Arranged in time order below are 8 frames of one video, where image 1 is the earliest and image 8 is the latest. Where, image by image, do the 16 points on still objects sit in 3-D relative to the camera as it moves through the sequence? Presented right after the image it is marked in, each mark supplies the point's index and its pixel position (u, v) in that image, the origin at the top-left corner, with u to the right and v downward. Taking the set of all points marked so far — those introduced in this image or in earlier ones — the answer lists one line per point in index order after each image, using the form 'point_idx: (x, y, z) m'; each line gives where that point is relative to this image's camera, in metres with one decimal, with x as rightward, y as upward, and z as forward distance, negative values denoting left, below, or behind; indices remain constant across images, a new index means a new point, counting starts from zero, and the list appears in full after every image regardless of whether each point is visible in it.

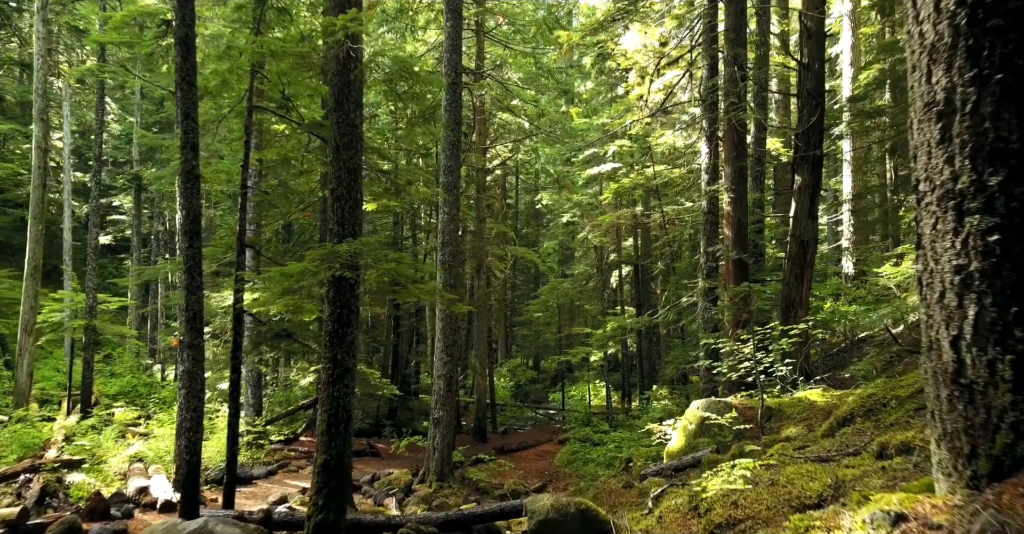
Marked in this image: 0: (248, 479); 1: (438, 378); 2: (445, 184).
0: (-5.3, -4.2, +16.9) m
1: (-1.6, -2.4, +17.8) m
2: (-1.4, +1.7, +17.6) m
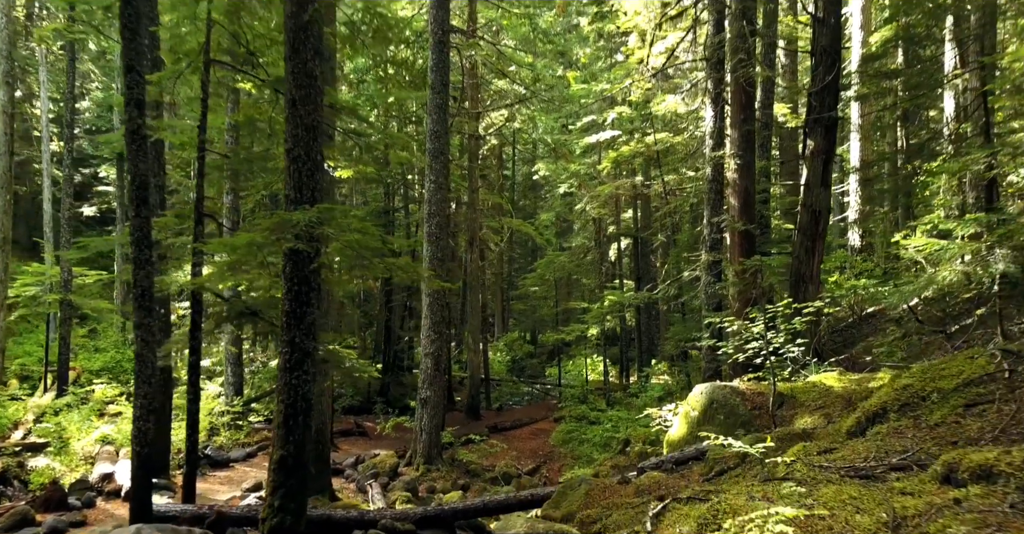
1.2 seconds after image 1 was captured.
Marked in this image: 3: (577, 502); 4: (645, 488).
0: (-5.4, -3.7, +16.0) m
1: (-1.7, -1.8, +16.8) m
2: (-1.6, +2.3, +16.5) m
3: (+0.7, -2.4, +8.6) m
4: (+1.3, -2.3, +8.6) m
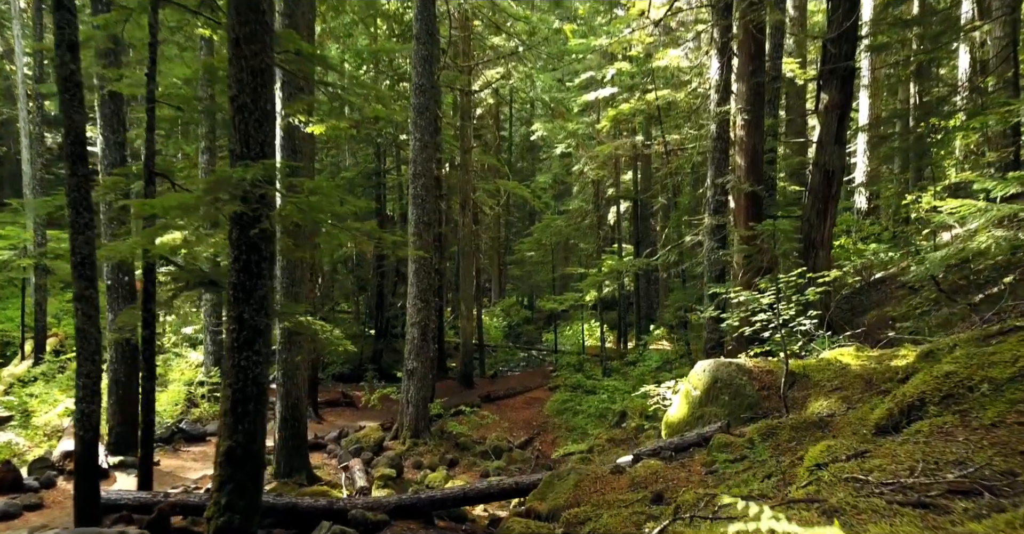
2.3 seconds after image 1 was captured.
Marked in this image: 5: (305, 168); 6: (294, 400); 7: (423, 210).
0: (-5.6, -3.1, +15.2) m
1: (-1.9, -1.1, +16.0) m
2: (-1.8, +3.0, +15.5) m
3: (+0.5, -2.1, +7.8) m
4: (+1.2, -2.0, +7.8) m
5: (-3.0, +1.4, +12.1) m
6: (-3.2, -2.0, +12.3) m
7: (-1.7, +1.1, +15.8) m
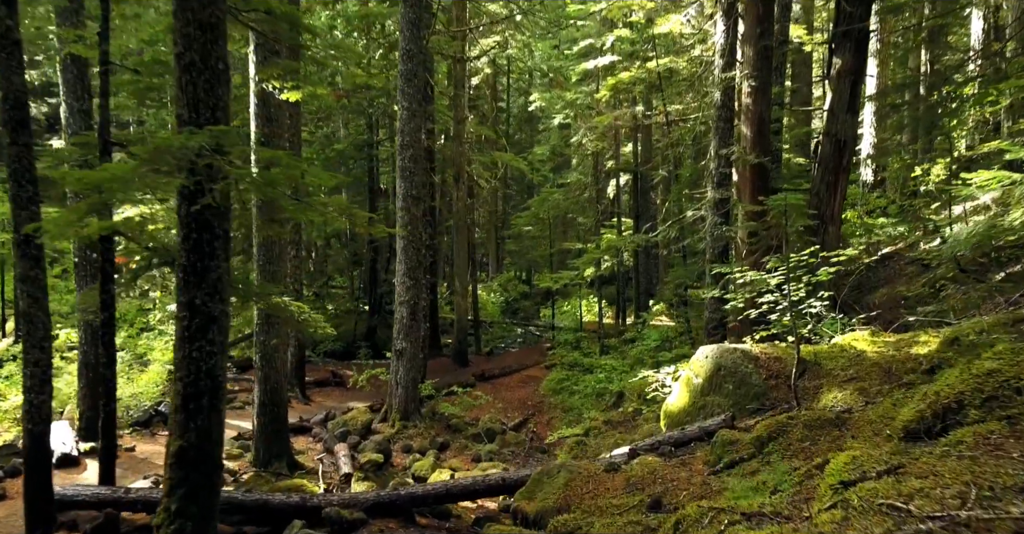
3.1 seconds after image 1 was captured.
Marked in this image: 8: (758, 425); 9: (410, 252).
0: (-5.7, -2.6, +14.6) m
1: (-2.0, -0.7, +15.3) m
2: (-1.9, +3.4, +14.7) m
3: (+0.4, -1.9, +7.2) m
4: (+1.0, -1.8, +7.1) m
5: (-3.1, +1.8, +11.3) m
6: (-3.3, -1.6, +11.6) m
7: (-1.8, +1.5, +15.0) m
8: (+2.2, -1.5, +7.6) m
9: (-1.8, +0.3, +15.2) m
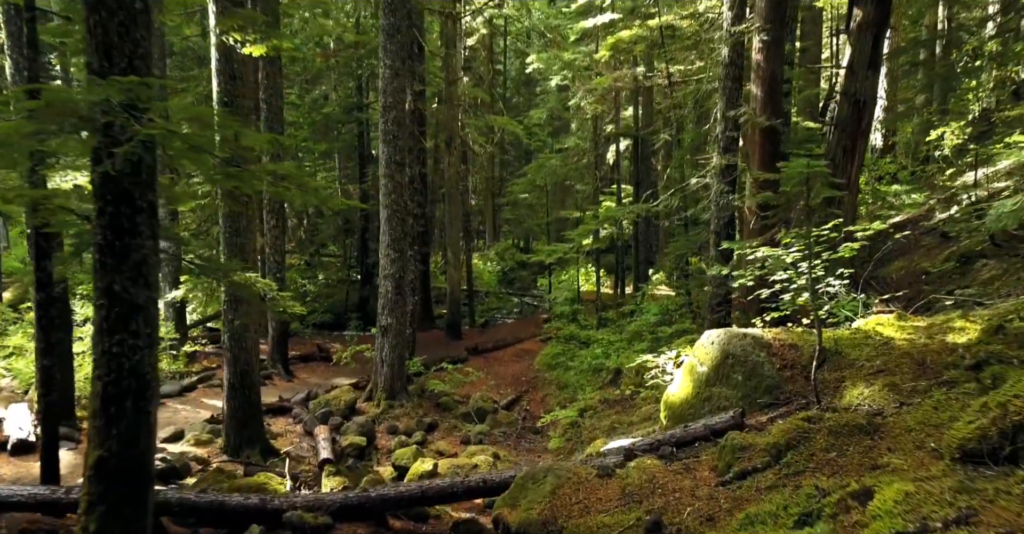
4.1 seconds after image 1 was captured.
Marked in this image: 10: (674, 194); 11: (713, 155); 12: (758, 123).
0: (-5.9, -2.2, +13.8) m
1: (-2.2, -0.2, +14.4) m
2: (-2.0, +3.9, +13.6) m
3: (+0.2, -1.8, +6.4) m
4: (+0.9, -1.6, +6.3) m
5: (-3.2, +2.1, +10.4) m
6: (-3.4, -1.3, +10.8) m
7: (-2.0, +2.0, +14.1) m
8: (+2.1, -1.3, +6.8) m
9: (-2.0, +0.8, +14.3) m
10: (+2.6, +1.2, +13.4) m
11: (+2.9, +1.6, +12.1) m
12: (+3.2, +1.9, +11.2) m
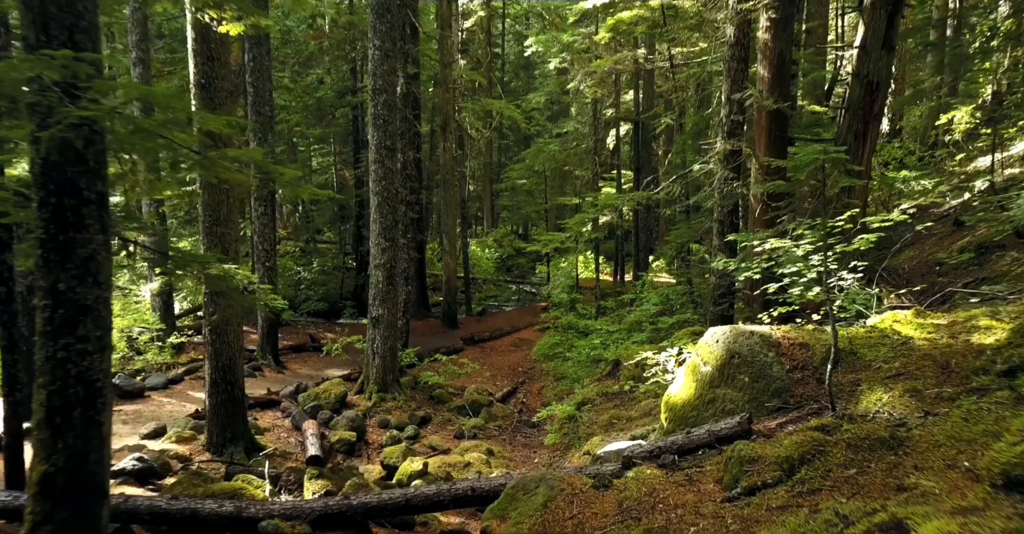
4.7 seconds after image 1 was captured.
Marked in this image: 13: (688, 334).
0: (-5.9, -2.0, +13.4) m
1: (-2.2, 0.0, +14.0) m
2: (-2.1, +4.0, +13.1) m
3: (+0.1, -1.7, +5.9) m
4: (+0.8, -1.6, +5.8) m
5: (-3.3, +2.2, +9.8) m
6: (-3.5, -1.2, +10.3) m
7: (-2.0, +2.2, +13.6) m
8: (+2.0, -1.2, +6.3) m
9: (-2.0, +0.9, +13.8) m
10: (+2.5, +1.3, +12.9) m
11: (+2.8, +1.7, +11.6) m
12: (+3.2, +2.0, +10.6) m
13: (+2.7, -1.0, +12.9) m
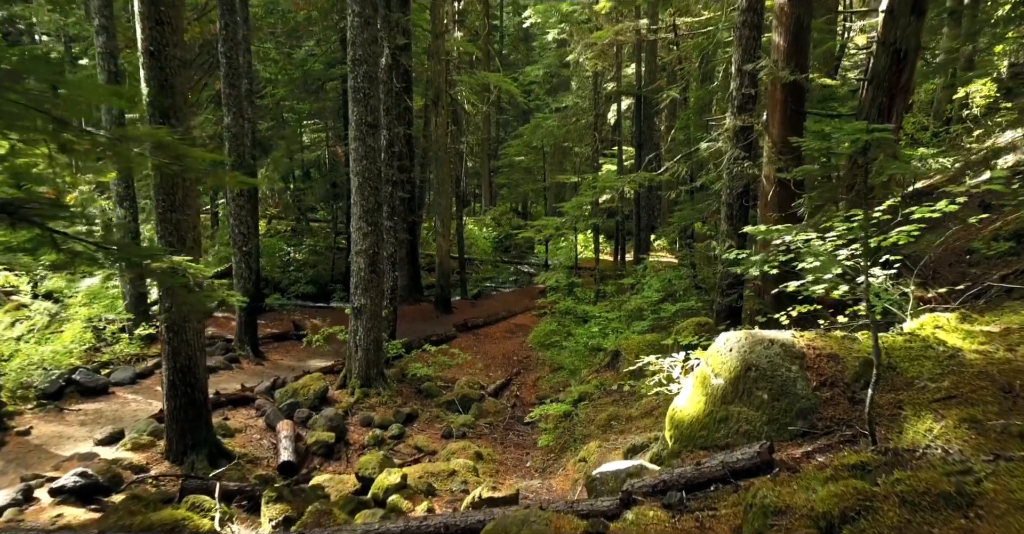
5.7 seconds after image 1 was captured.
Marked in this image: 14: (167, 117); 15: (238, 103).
0: (-6.1, -1.8, +12.5) m
1: (-2.4, +0.2, +13.0) m
2: (-2.2, +4.2, +12.0) m
3: (0.0, -1.7, +5.0) m
4: (+0.7, -1.6, +4.9) m
5: (-3.5, +2.3, +8.8) m
6: (-3.6, -1.0, +9.4) m
7: (-2.2, +2.4, +12.5) m
8: (+1.9, -1.2, +5.4) m
9: (-2.2, +1.2, +12.8) m
10: (+2.4, +1.5, +11.9) m
11: (+2.7, +1.9, +10.6) m
12: (+3.0, +2.2, +9.6) m
13: (+2.6, -0.8, +12.0) m
14: (-3.7, +1.6, +8.9) m
15: (-4.9, +2.9, +15.0) m
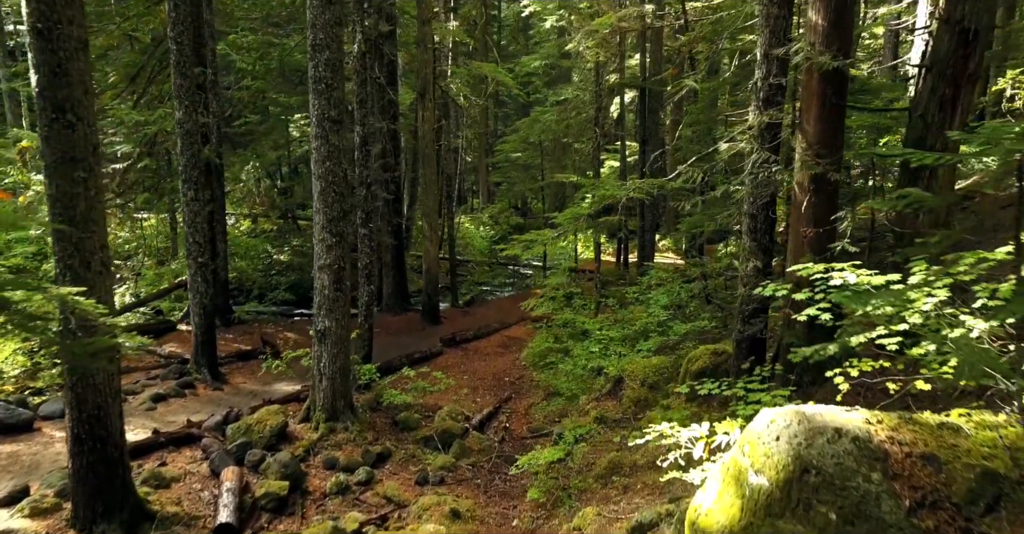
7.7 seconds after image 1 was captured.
0: (-6.2, -2.0, +10.8) m
1: (-2.5, 0.0, +11.3) m
2: (-2.4, +4.0, +10.3) m
3: (-0.2, -2.0, +3.3) m
4: (+0.5, -1.9, +3.2) m
5: (-3.6, +2.0, +7.1) m
6: (-3.8, -1.3, +7.7) m
7: (-2.3, +2.1, +10.8) m
8: (+1.7, -1.5, +3.7) m
9: (-2.3, +0.9, +11.1) m
10: (+2.2, +1.3, +10.2) m
11: (+2.5, +1.6, +8.8) m
12: (+2.9, +1.9, +7.9) m
13: (+2.4, -1.1, +10.3) m
14: (-3.8, +1.3, +7.2) m
15: (-5.0, +2.7, +13.3) m
